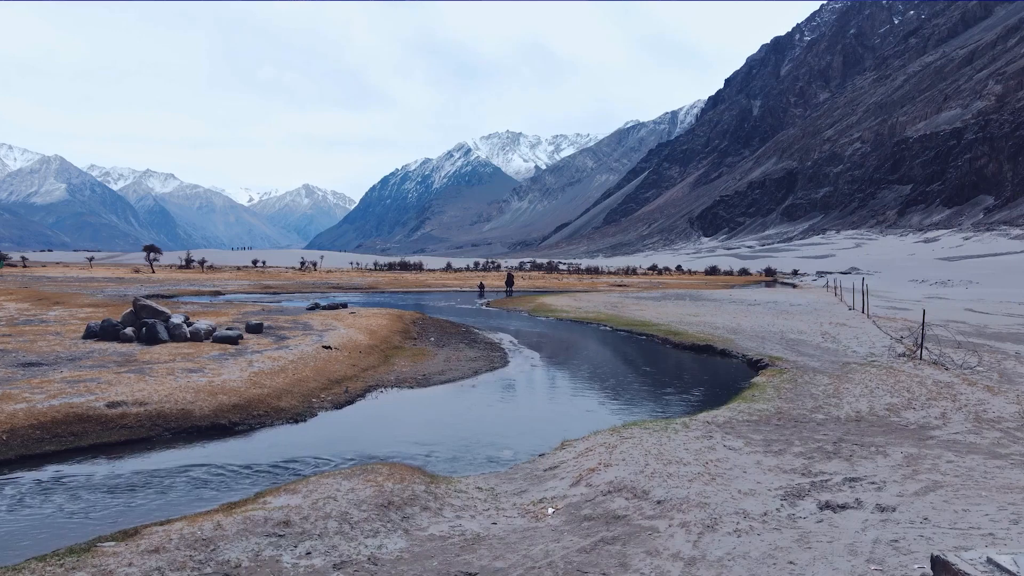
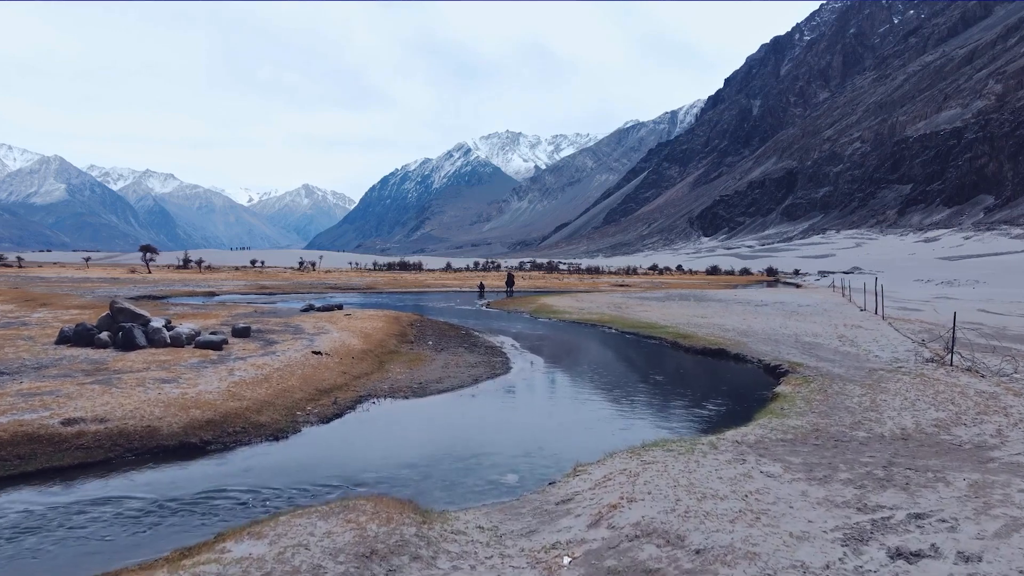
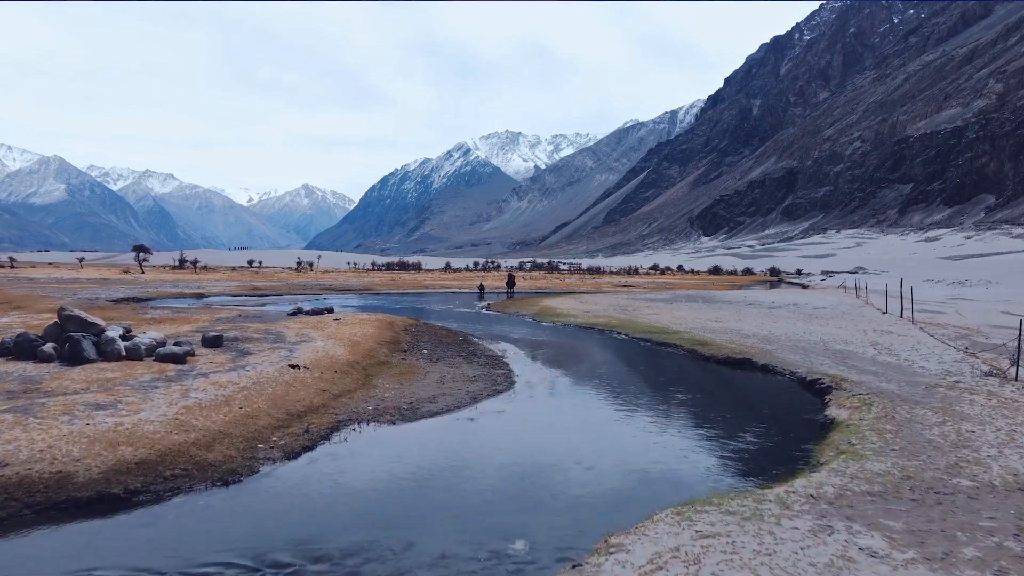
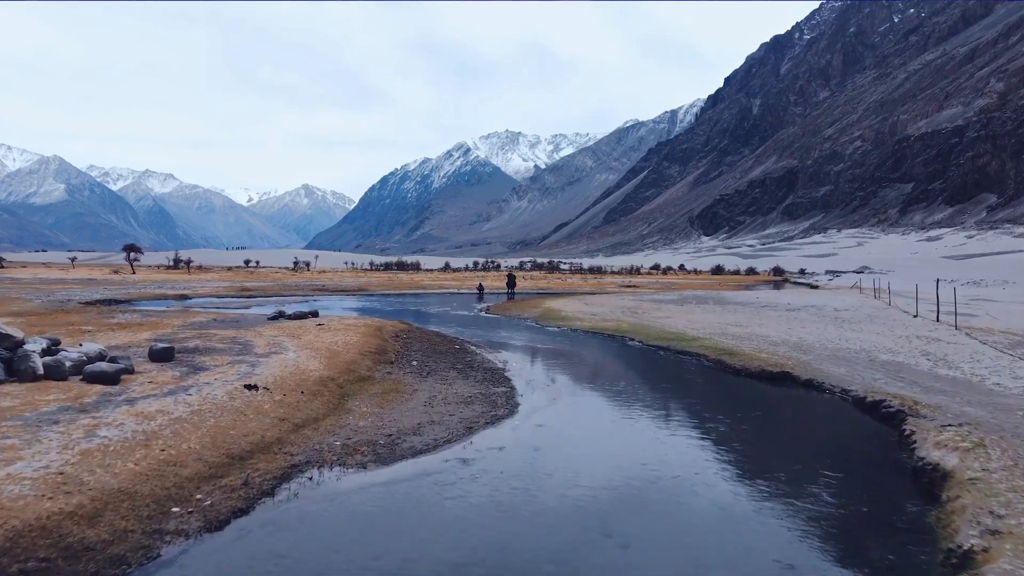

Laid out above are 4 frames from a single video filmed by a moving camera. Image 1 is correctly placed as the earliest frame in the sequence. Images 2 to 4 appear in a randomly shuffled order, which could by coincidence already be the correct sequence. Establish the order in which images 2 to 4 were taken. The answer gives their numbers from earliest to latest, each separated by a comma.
2, 3, 4
